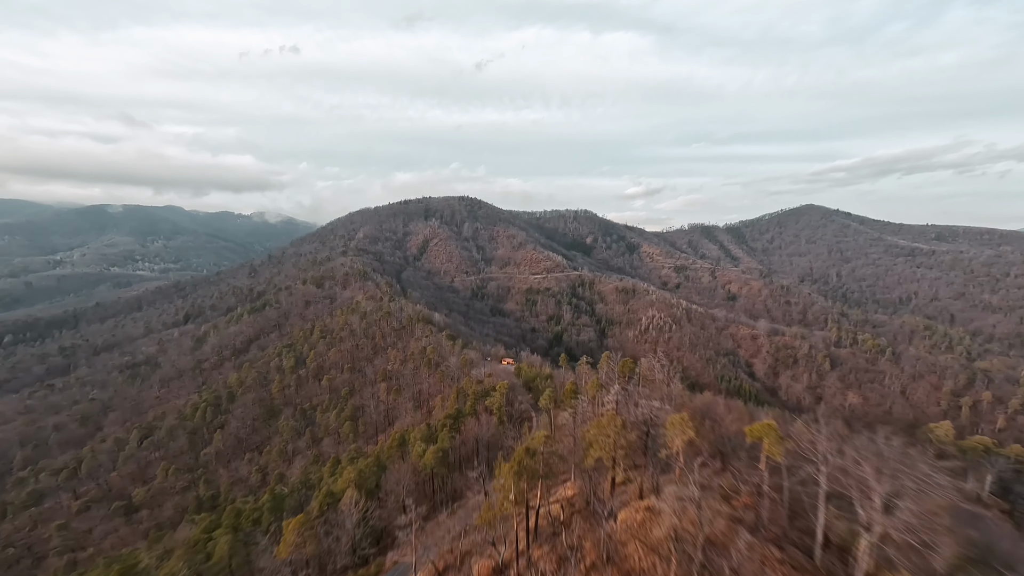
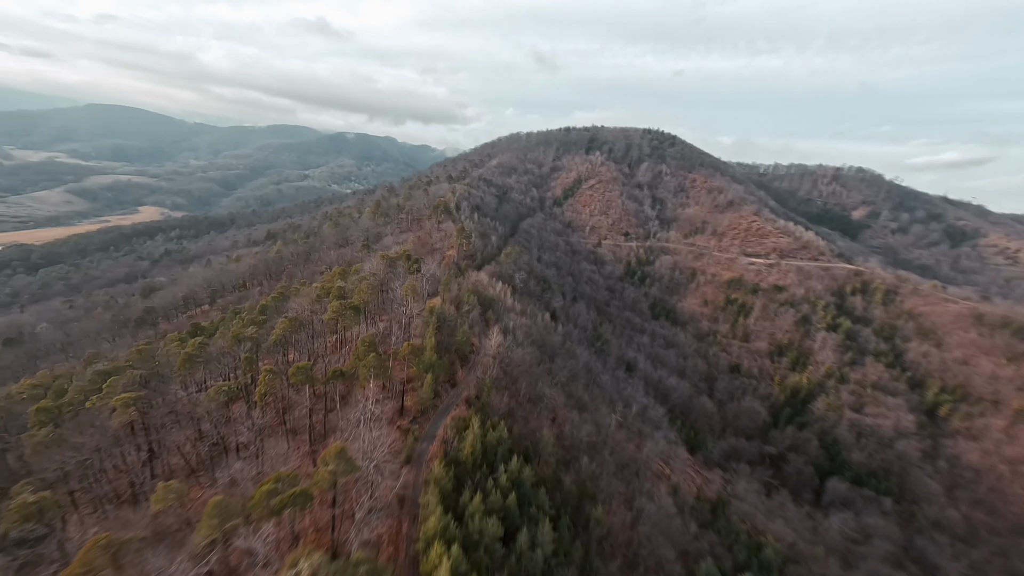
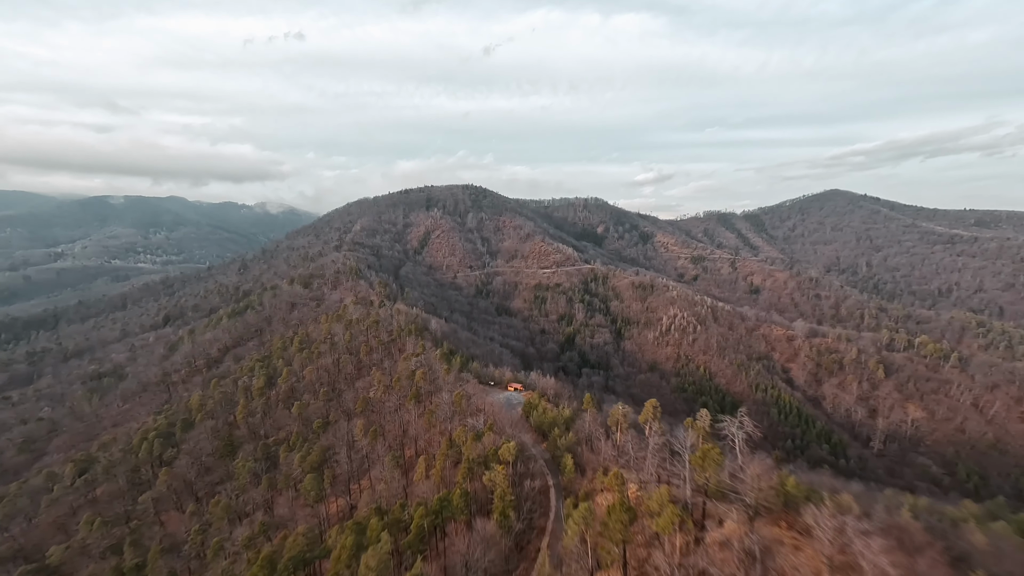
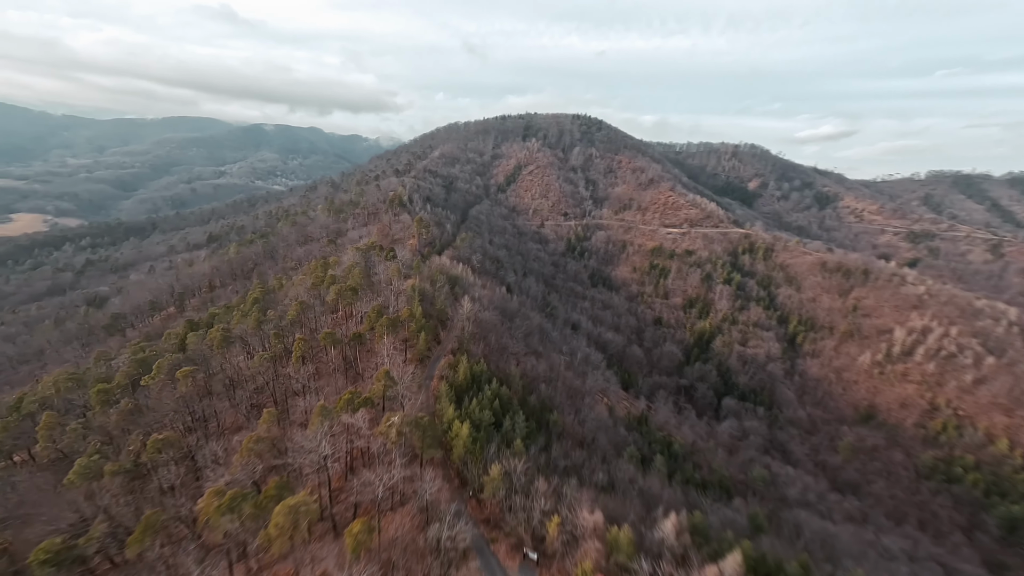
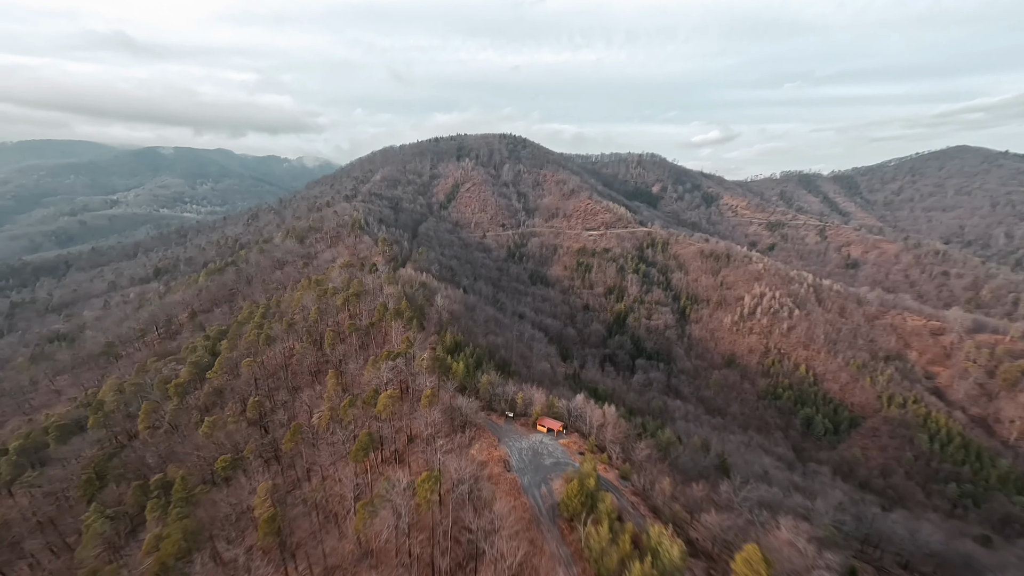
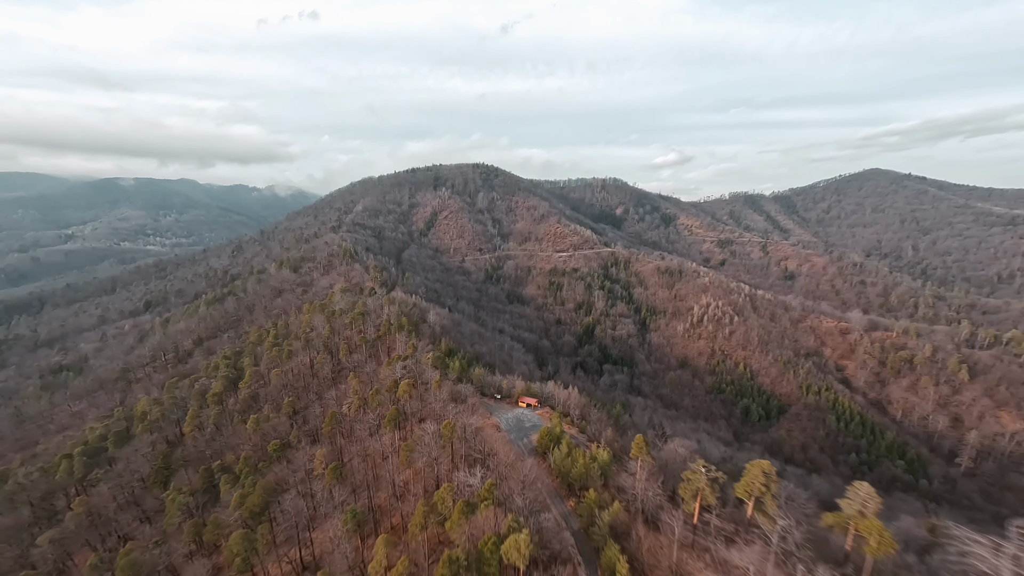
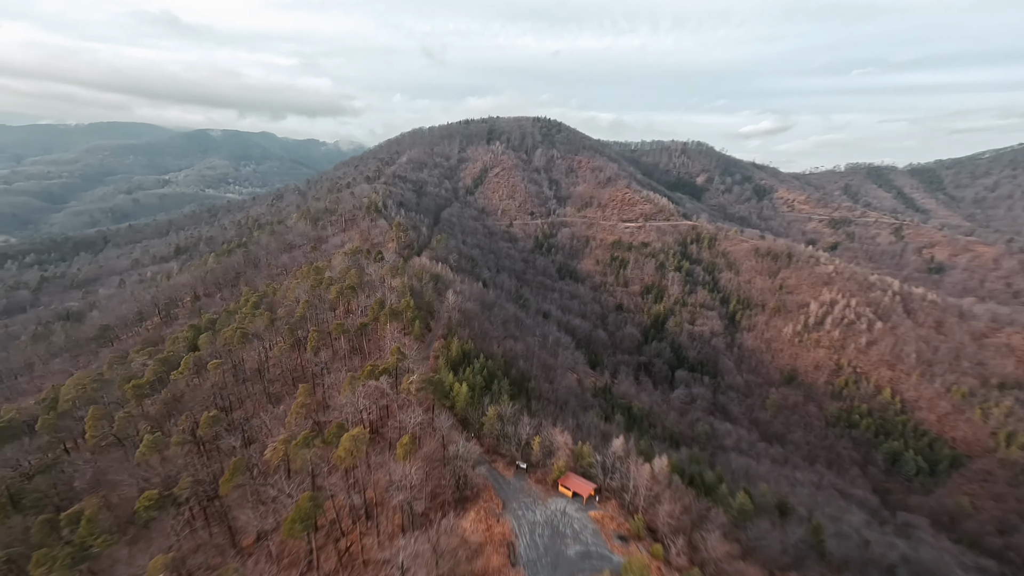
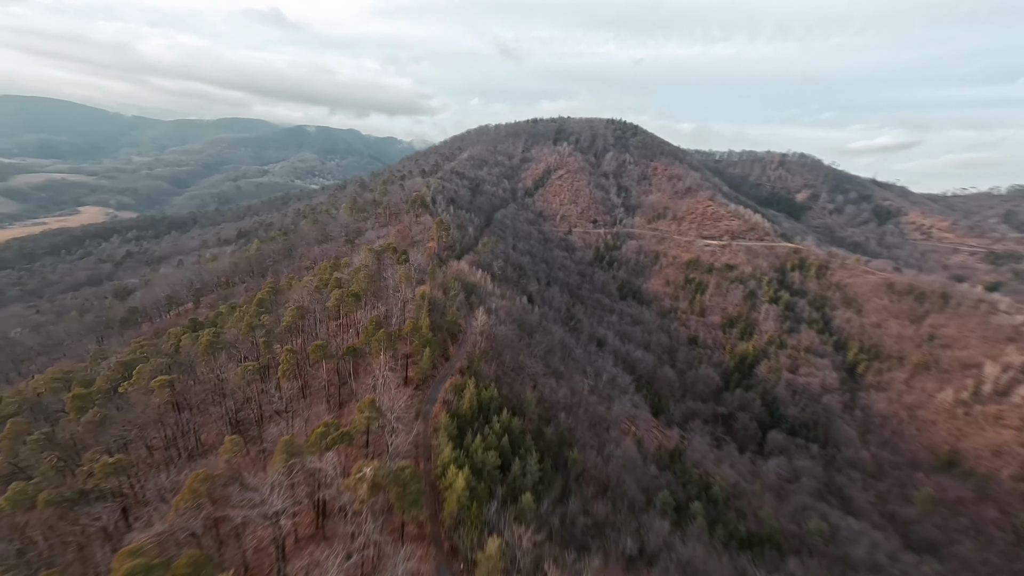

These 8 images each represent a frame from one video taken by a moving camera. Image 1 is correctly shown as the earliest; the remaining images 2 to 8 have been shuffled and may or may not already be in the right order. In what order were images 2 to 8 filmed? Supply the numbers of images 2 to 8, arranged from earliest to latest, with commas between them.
3, 6, 5, 7, 4, 8, 2
